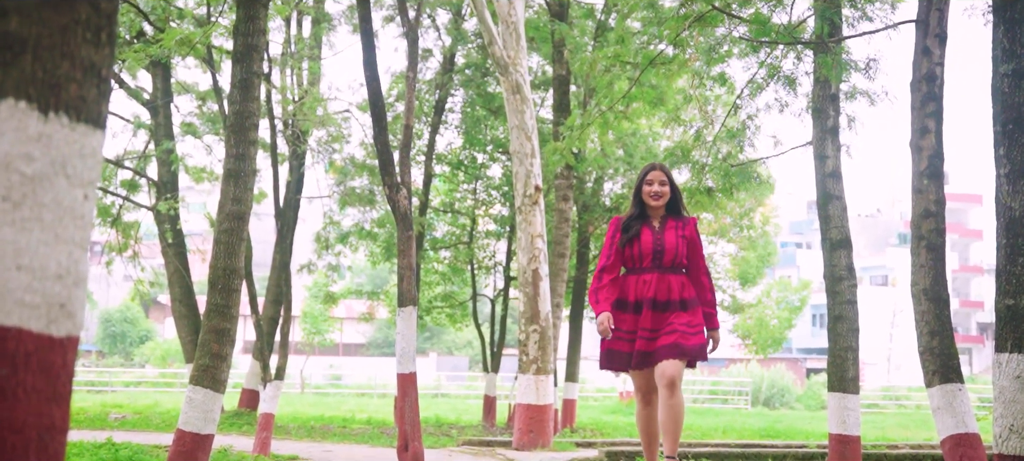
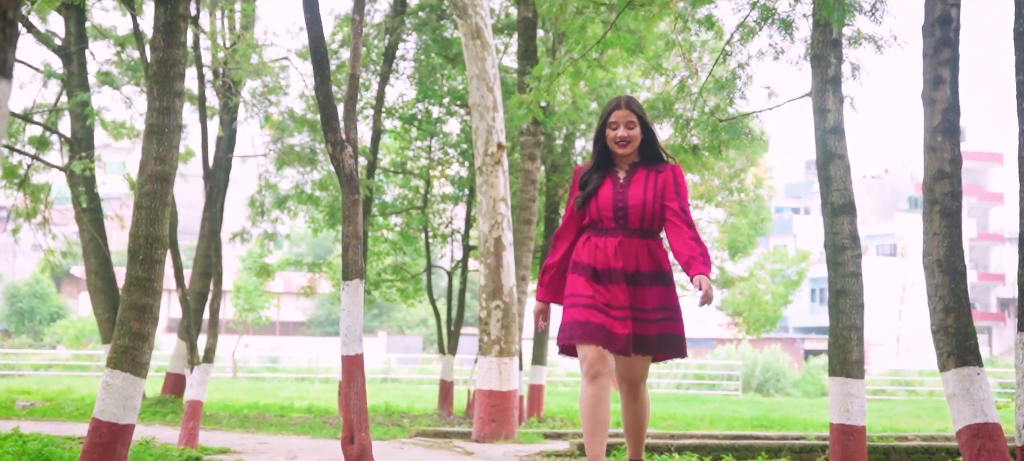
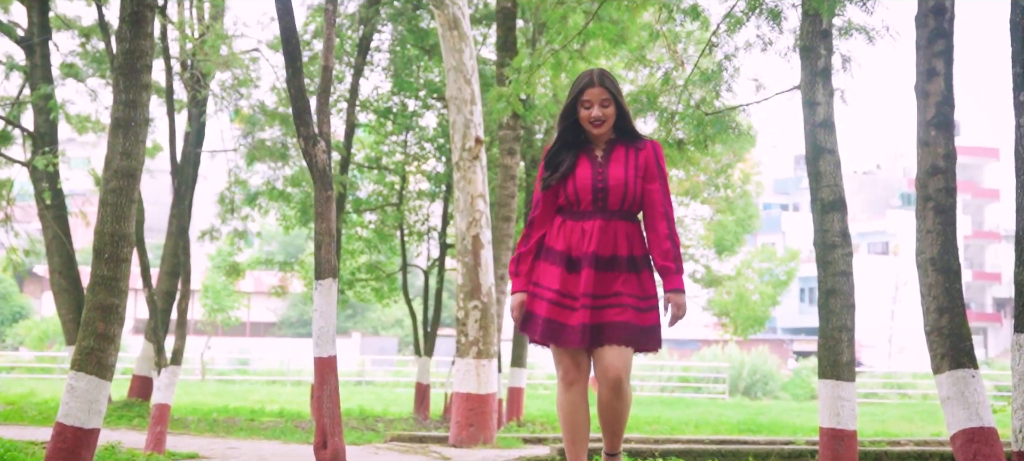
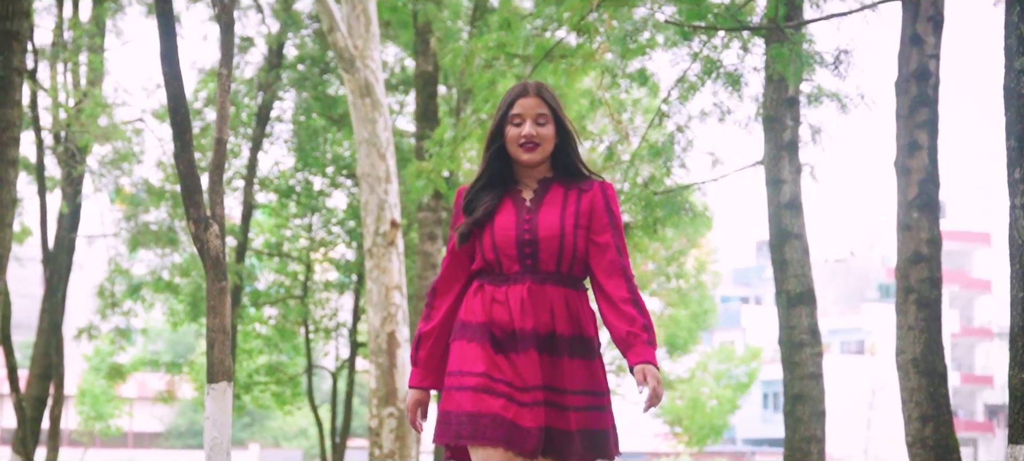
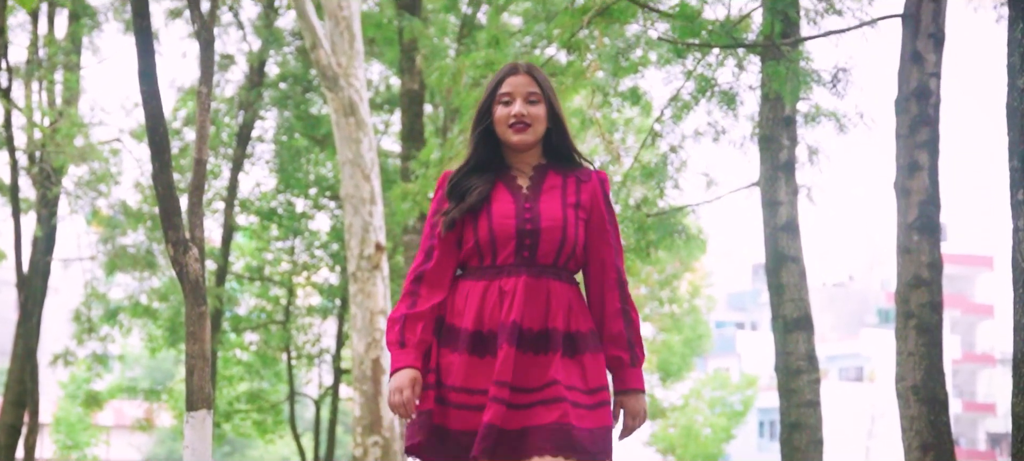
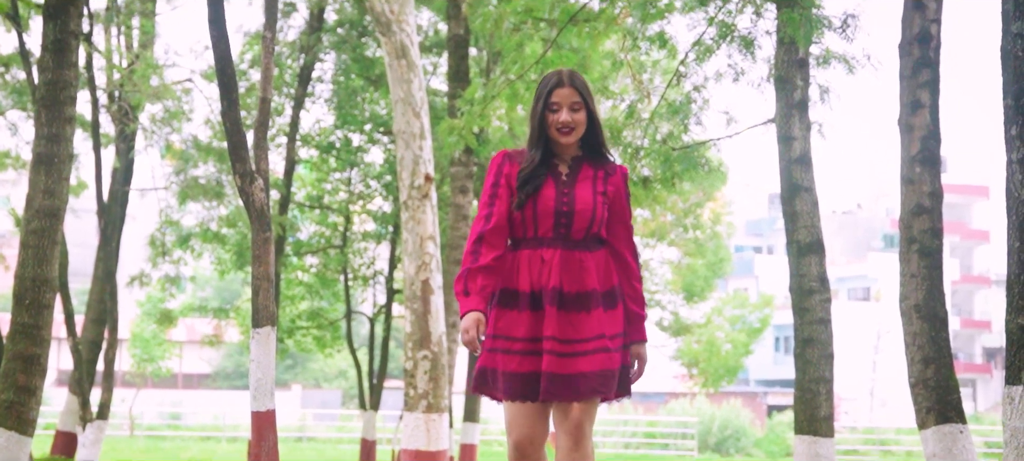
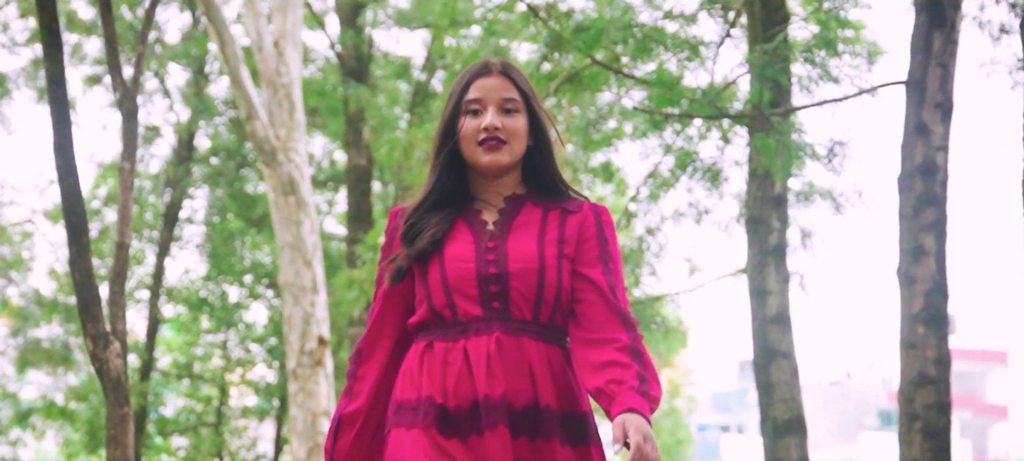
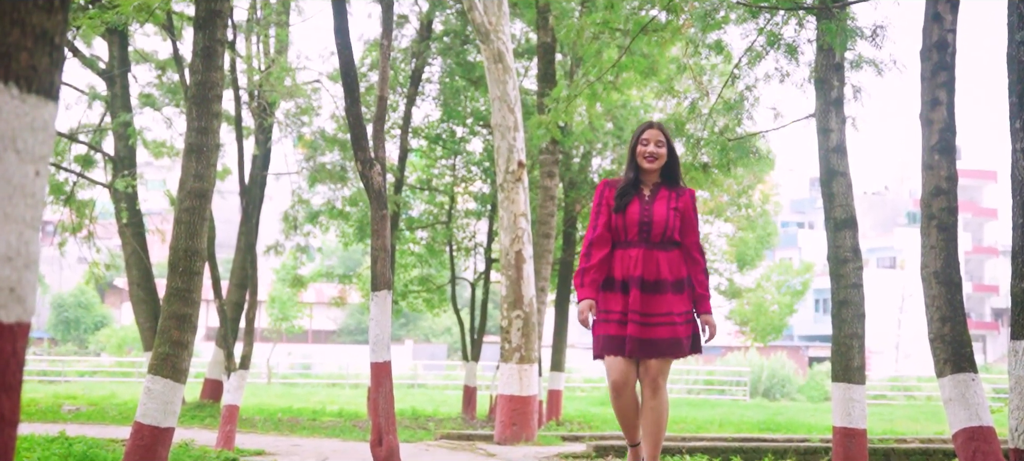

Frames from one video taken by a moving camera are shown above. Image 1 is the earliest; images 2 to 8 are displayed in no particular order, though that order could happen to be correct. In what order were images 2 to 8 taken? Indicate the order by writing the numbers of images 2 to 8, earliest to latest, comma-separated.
8, 2, 3, 6, 4, 5, 7
